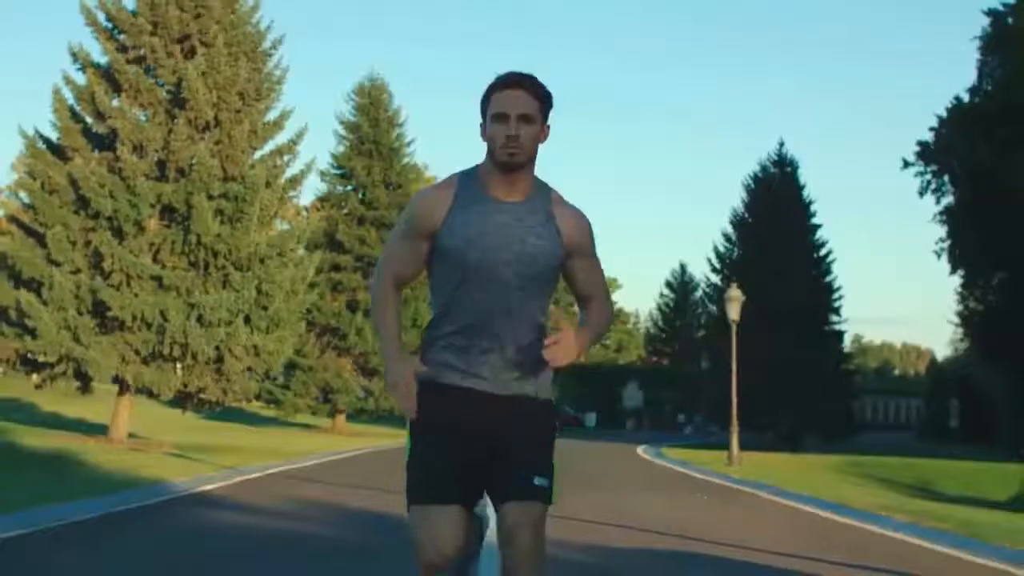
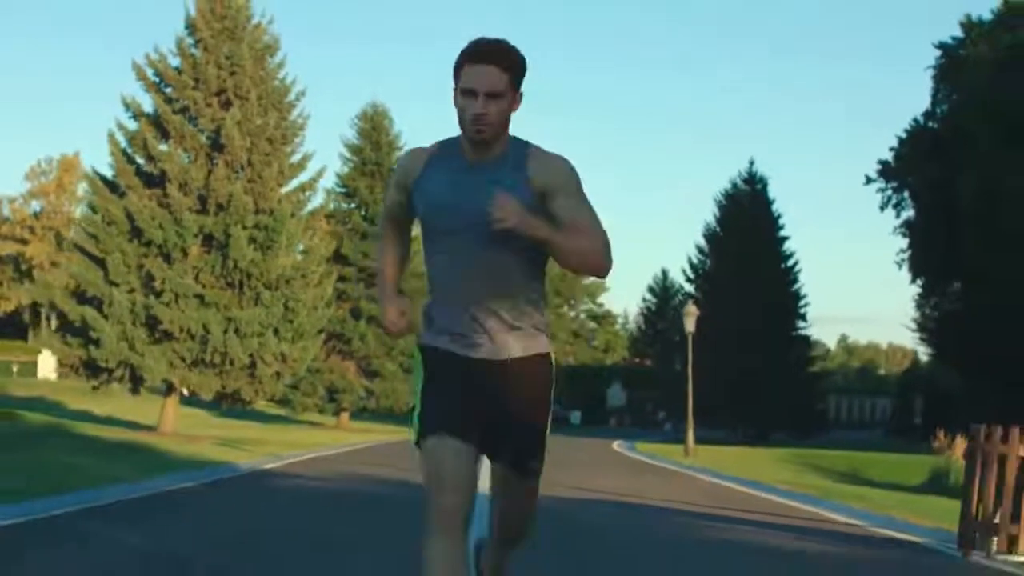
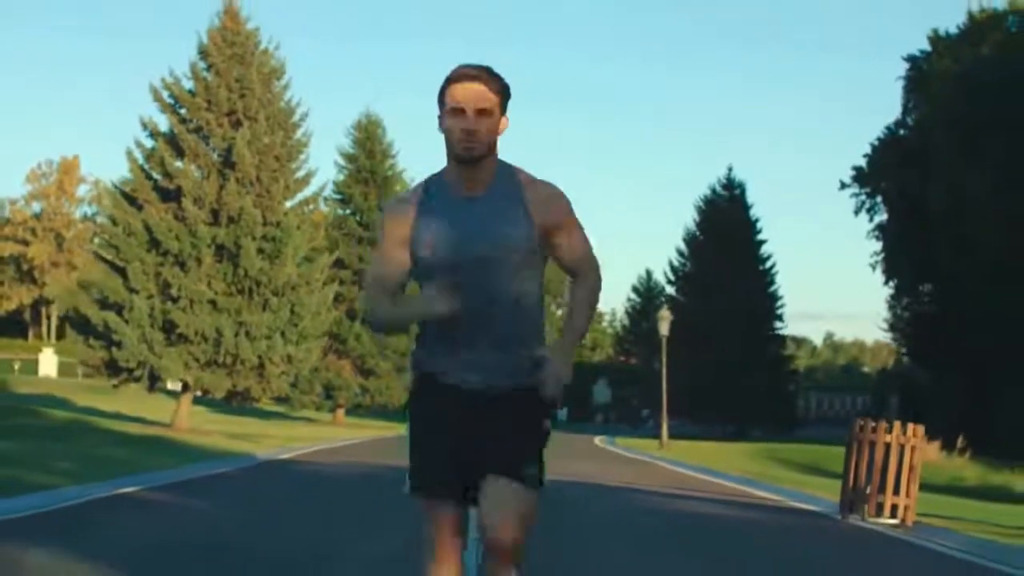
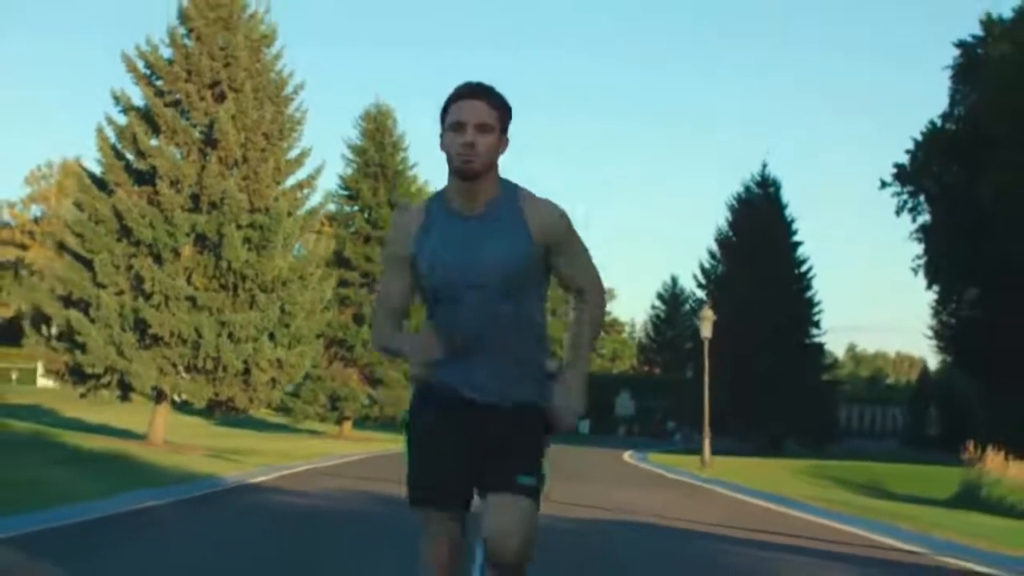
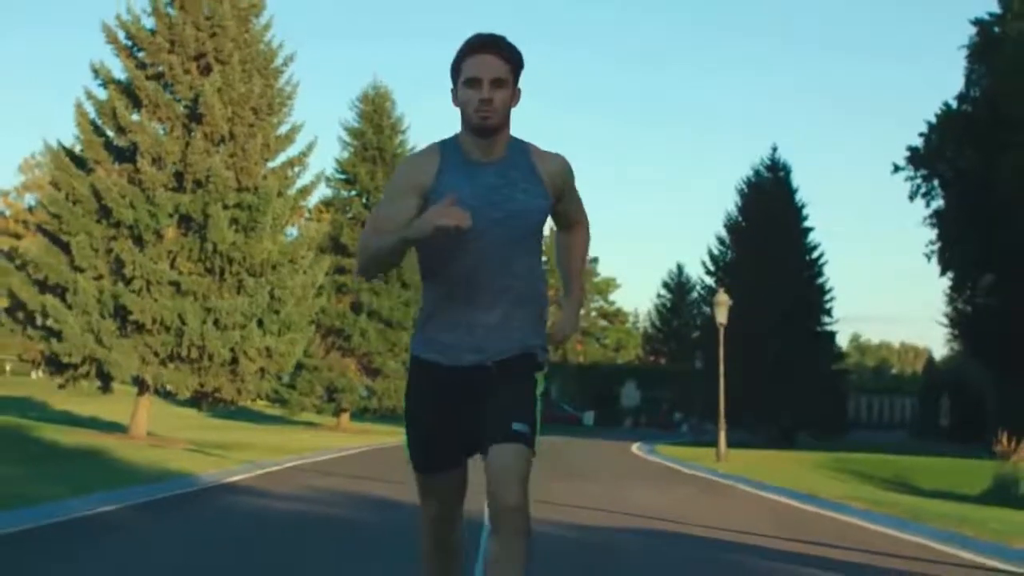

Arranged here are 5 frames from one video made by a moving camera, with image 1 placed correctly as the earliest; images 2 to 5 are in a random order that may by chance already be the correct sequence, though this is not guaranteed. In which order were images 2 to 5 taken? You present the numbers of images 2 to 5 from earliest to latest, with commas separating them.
5, 4, 2, 3
